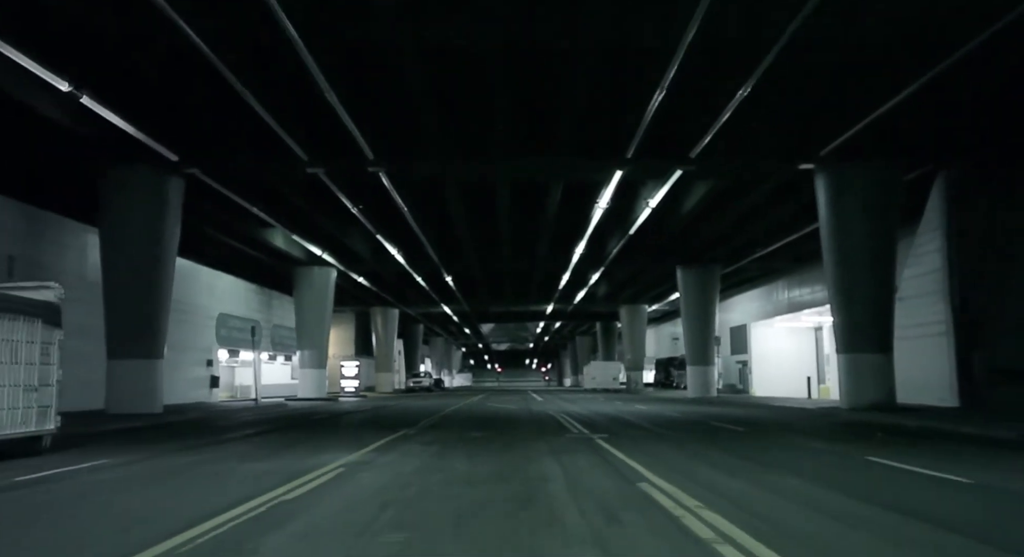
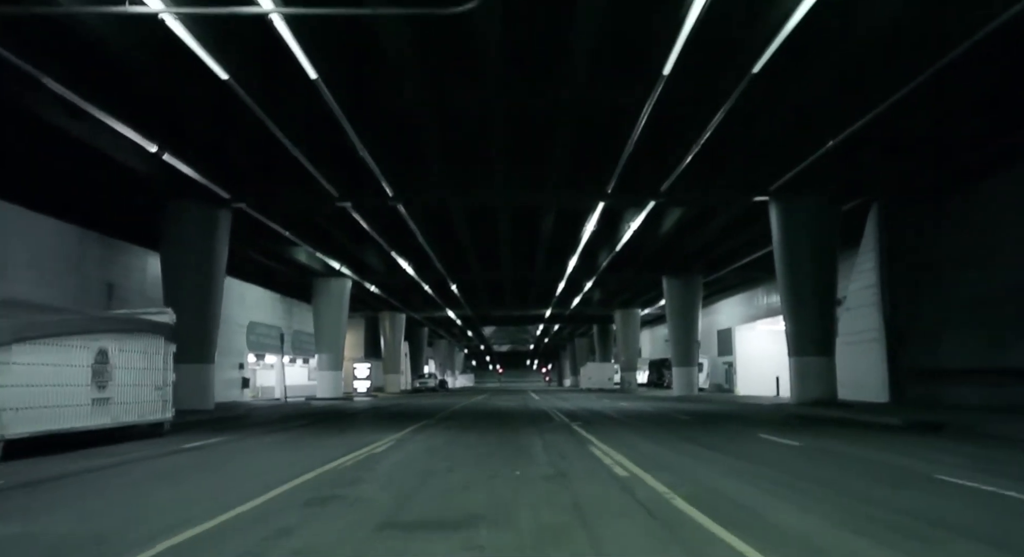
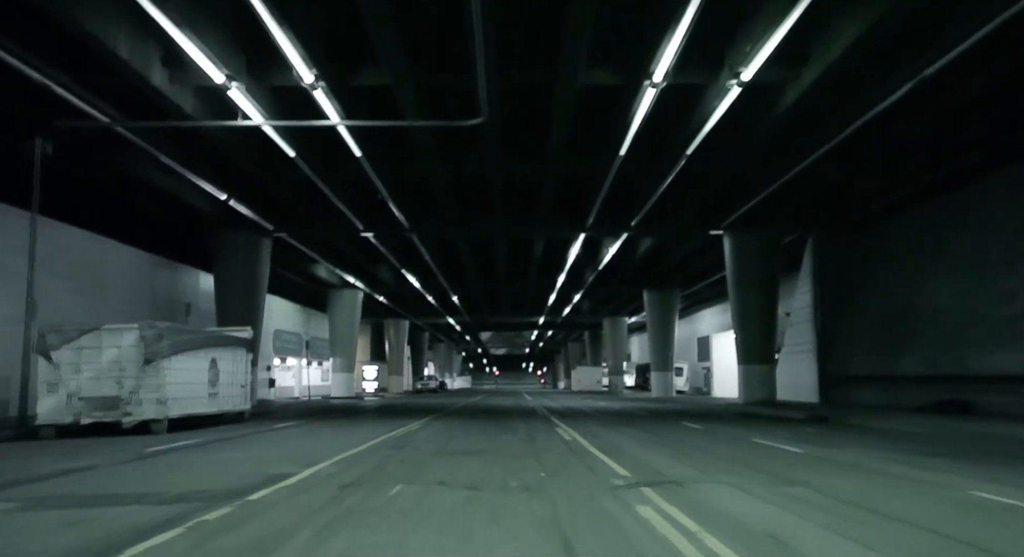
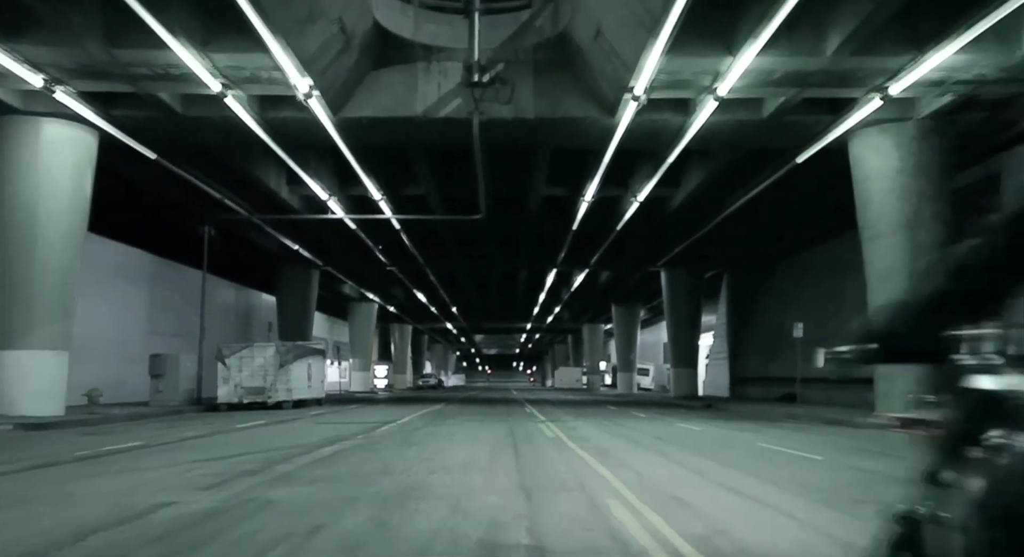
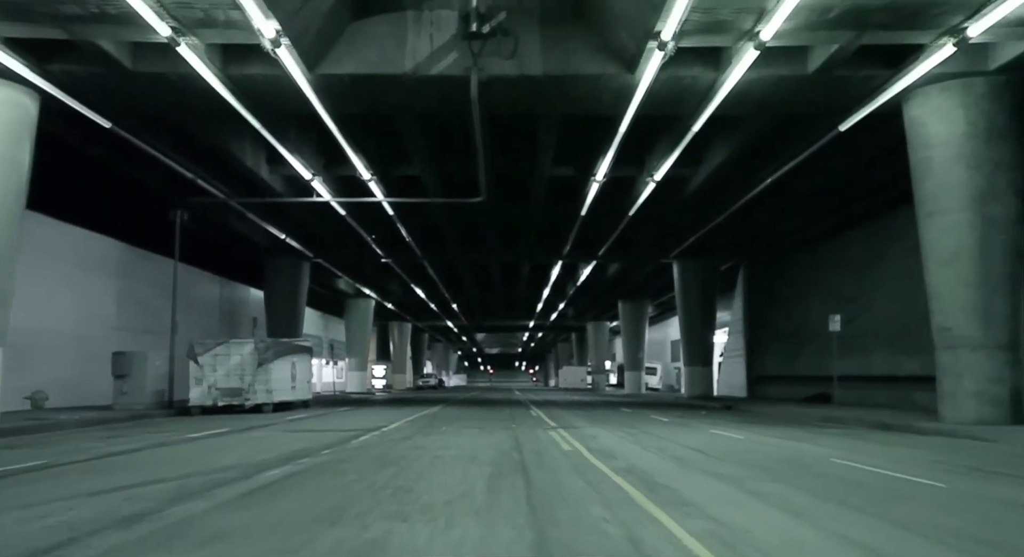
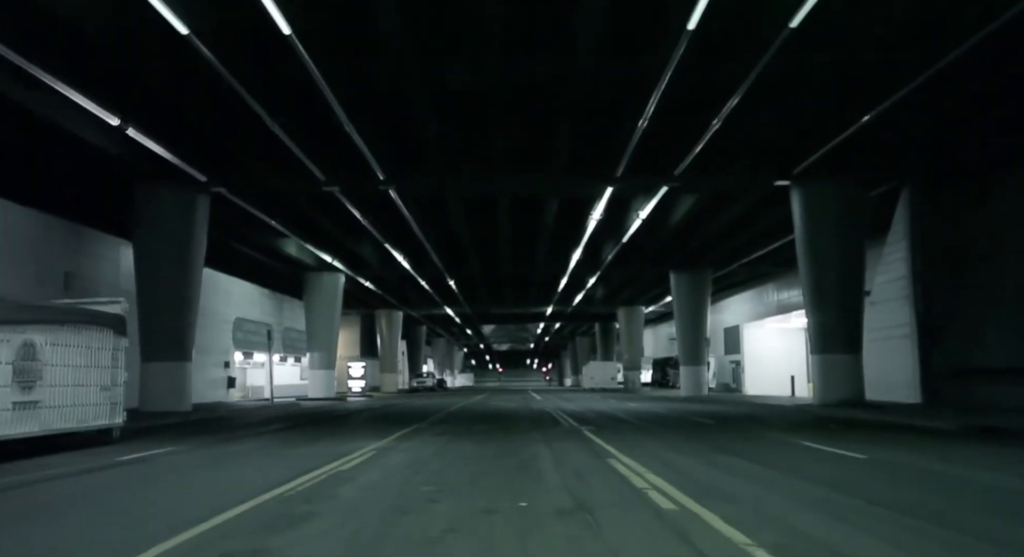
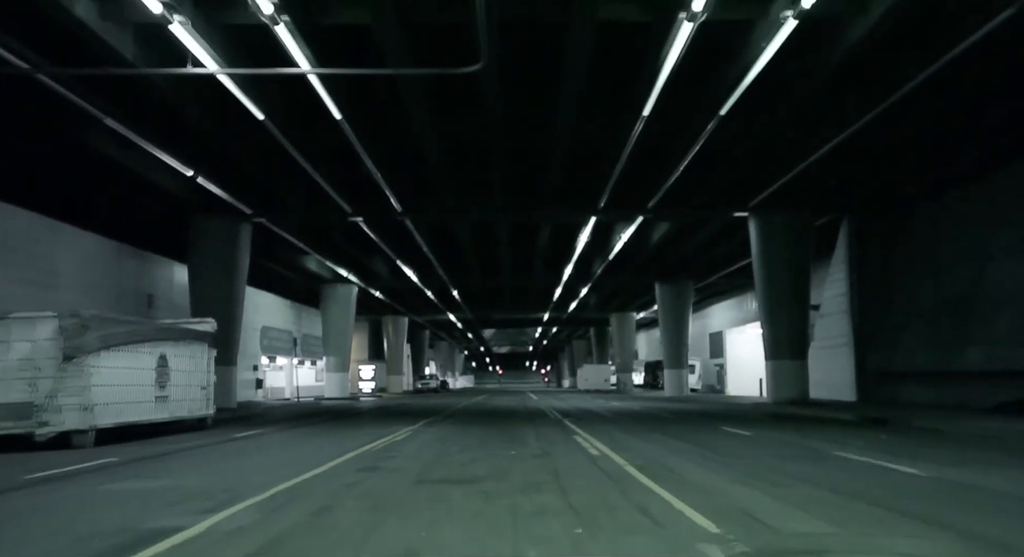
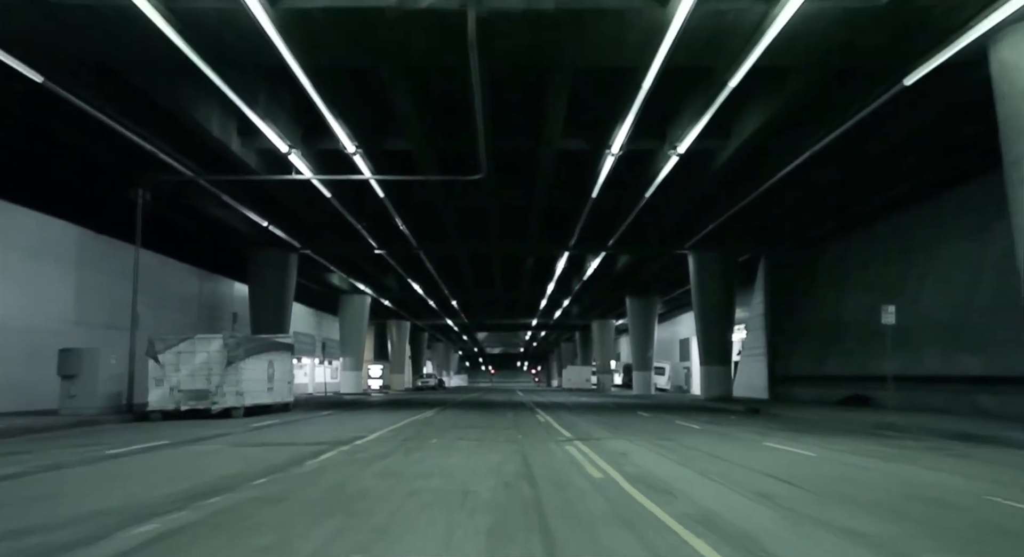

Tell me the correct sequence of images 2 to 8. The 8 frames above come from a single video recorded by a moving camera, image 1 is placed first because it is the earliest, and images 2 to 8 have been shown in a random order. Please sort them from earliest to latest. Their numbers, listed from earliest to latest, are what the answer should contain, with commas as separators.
6, 2, 7, 3, 8, 5, 4
